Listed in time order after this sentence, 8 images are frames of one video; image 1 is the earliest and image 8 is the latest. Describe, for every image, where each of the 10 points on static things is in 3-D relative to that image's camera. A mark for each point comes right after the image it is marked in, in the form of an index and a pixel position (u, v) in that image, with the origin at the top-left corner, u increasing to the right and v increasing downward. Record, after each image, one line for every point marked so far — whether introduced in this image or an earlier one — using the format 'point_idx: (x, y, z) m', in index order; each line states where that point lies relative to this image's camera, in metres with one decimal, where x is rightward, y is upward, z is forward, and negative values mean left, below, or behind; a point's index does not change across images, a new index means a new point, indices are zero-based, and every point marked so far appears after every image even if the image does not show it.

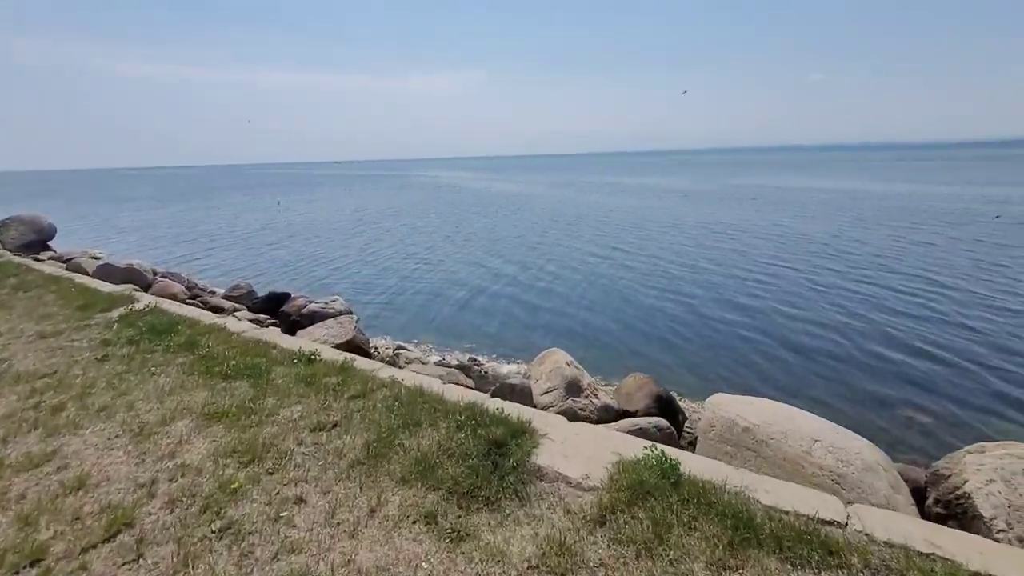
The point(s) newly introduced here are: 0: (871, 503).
0: (+3.6, -2.2, +6.8) m
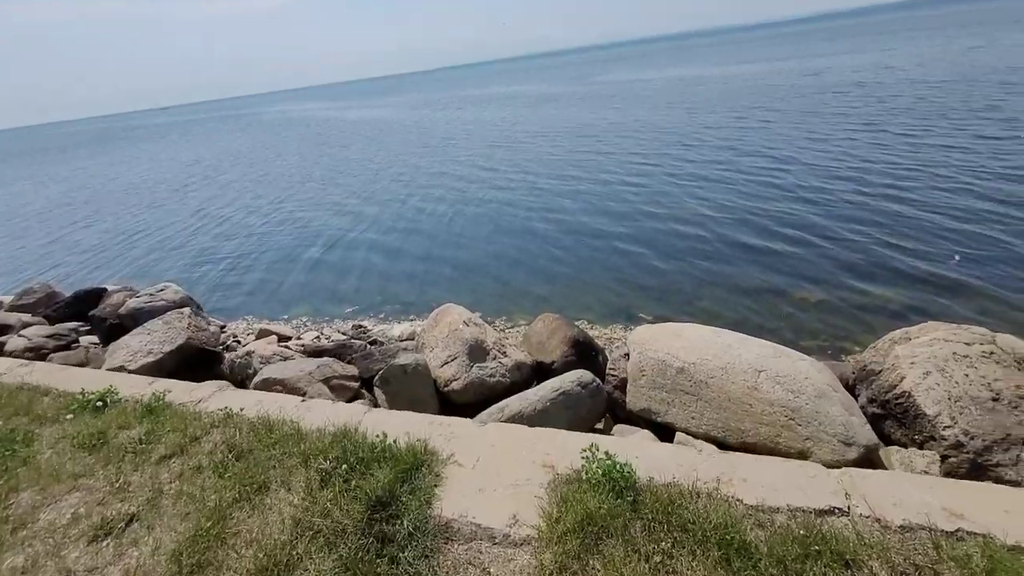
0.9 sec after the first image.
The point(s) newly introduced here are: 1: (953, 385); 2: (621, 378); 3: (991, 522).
0: (+2.9, -1.3, +5.9) m
1: (+4.8, -1.0, +7.1) m
2: (+1.3, -1.0, +7.6) m
3: (+2.9, -1.4, +4.1) m
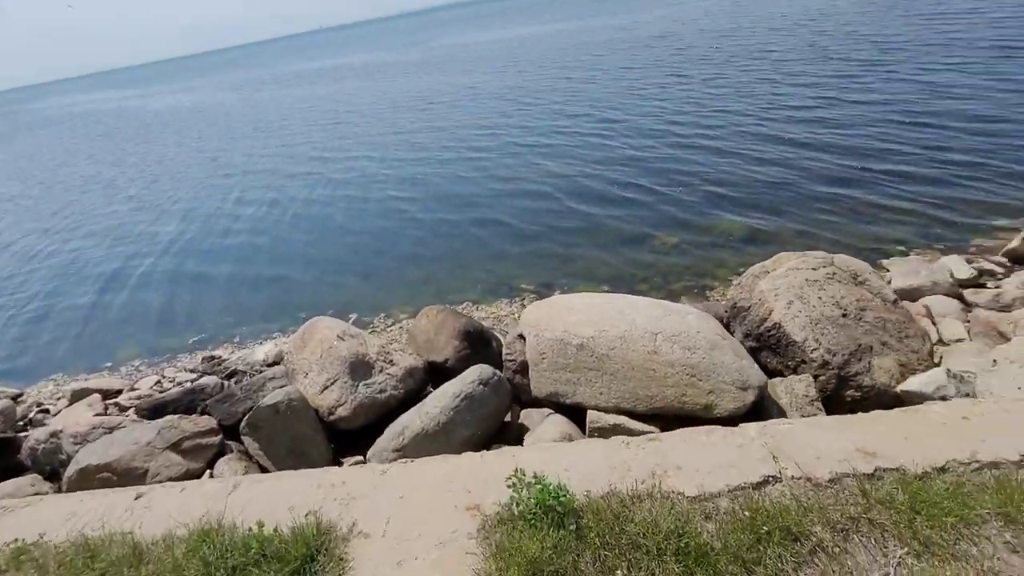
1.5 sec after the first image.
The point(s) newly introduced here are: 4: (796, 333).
0: (+2.0, -0.9, +6.0) m
1: (+3.5, -0.2, +7.5) m
2: (0.0, -0.8, +7.3) m
3: (+2.5, -1.1, +4.2) m
4: (+3.2, -0.5, +7.3) m
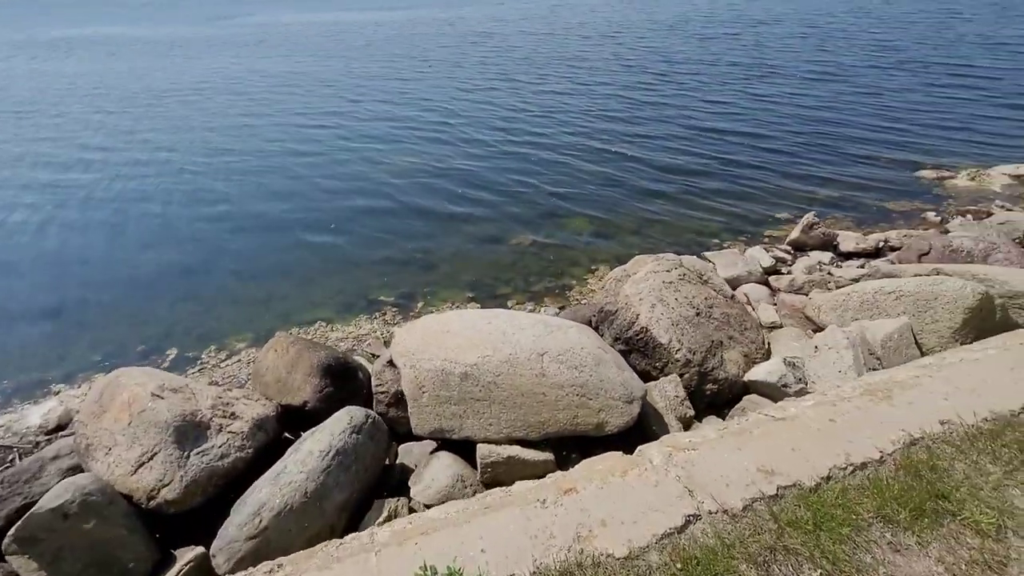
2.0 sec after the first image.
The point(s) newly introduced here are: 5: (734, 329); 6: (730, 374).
0: (+1.0, -1.1, +6.0) m
1: (+2.0, -0.2, +7.8) m
2: (-1.2, -1.1, +6.8) m
3: (+1.9, -1.2, +4.4) m
4: (+1.8, -0.5, +7.5) m
5: (+2.7, -0.4, +8.0) m
6: (+2.5, -0.9, +7.5) m
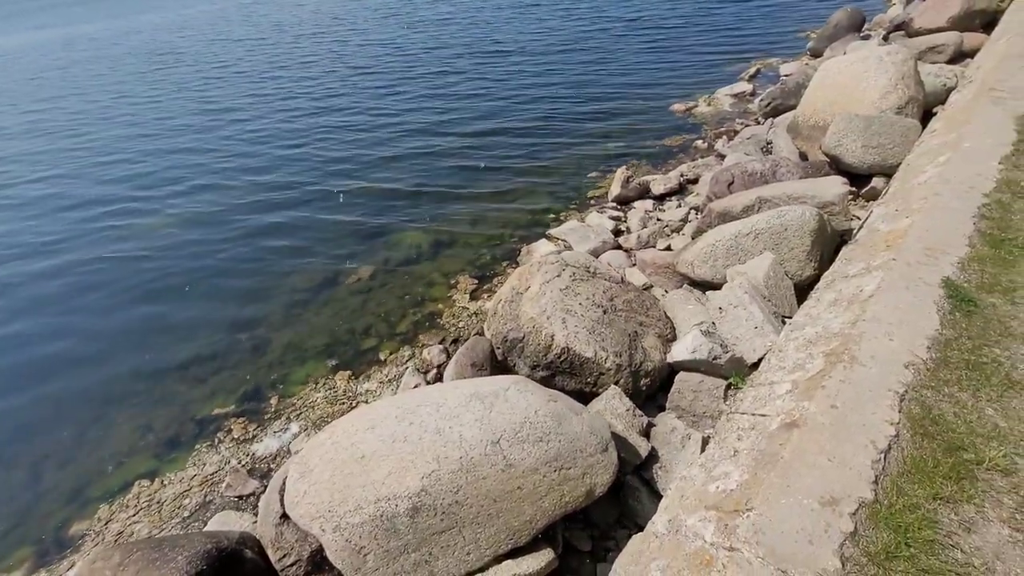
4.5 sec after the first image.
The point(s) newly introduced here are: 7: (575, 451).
0: (+0.7, -1.4, +5.3) m
1: (+0.8, -0.3, +7.3) m
2: (-1.5, -2.2, +5.4) m
3: (+2.1, -1.2, +4.1) m
4: (+0.8, -0.6, +7.0) m
5: (+1.5, -0.3, +7.7) m
6: (+1.6, -0.8, +7.2) m
7: (+0.5, -1.3, +5.5) m
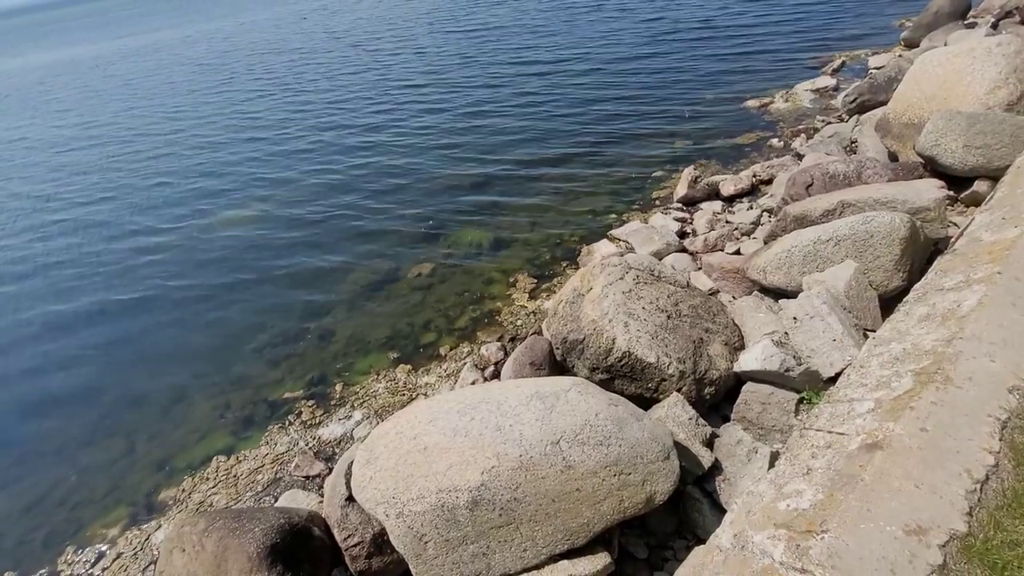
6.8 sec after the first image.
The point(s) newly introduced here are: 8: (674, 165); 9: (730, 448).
0: (+1.1, -1.4, +5.1) m
1: (+1.5, -0.4, +7.1) m
2: (-1.1, -2.1, +5.4) m
3: (+2.4, -1.2, +3.7) m
4: (+1.4, -0.7, +6.8) m
5: (+2.2, -0.4, +7.4) m
6: (+2.2, -0.9, +6.9) m
7: (+1.0, -1.3, +5.3) m
8: (+3.7, +2.6, +14.8) m
9: (+2.0, -1.5, +6.2) m
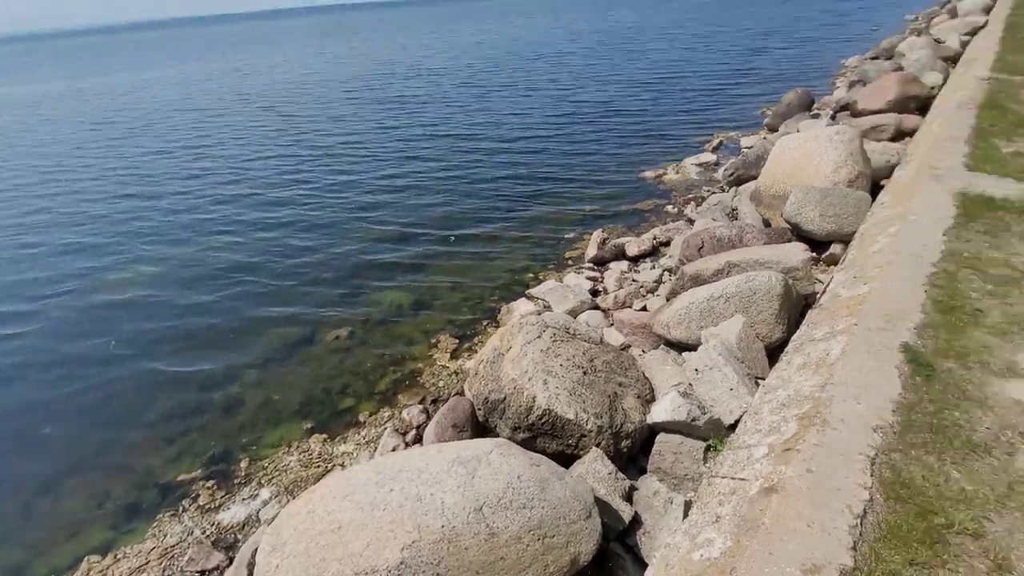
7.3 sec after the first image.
0: (+0.6, -1.9, +5.2) m
1: (+0.6, -1.0, +7.3) m
2: (-1.6, -2.7, +5.2) m
3: (+1.9, -1.6, +4.0) m
4: (+0.6, -1.3, +7.0) m
5: (+1.2, -1.0, +7.7) m
6: (+1.4, -1.5, +7.2) m
7: (+0.4, -1.9, +5.4) m
8: (+1.7, +1.4, +15.5) m
9: (+1.3, -2.0, +6.4) m
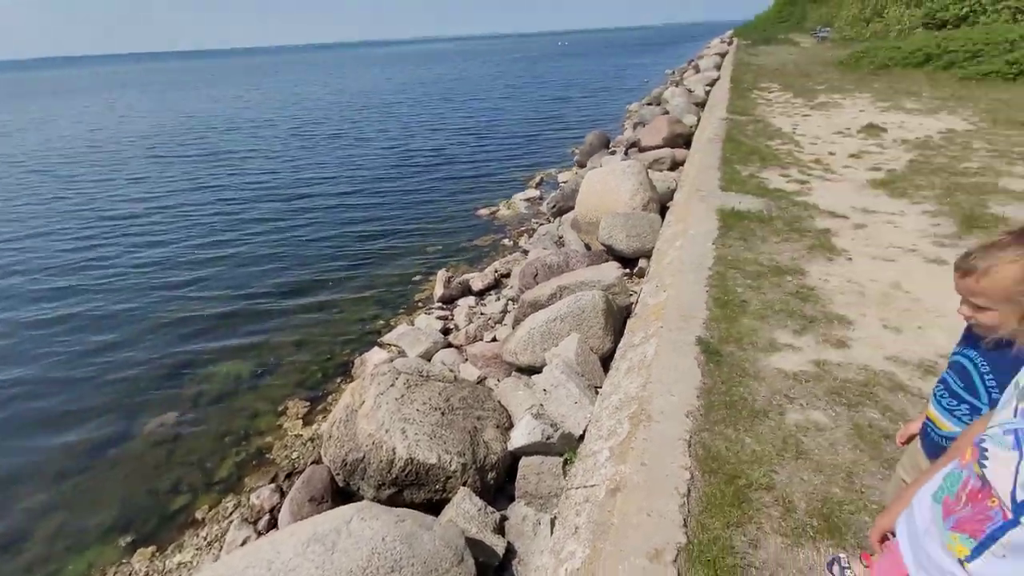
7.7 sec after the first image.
0: (-0.4, -2.2, +5.2) m
1: (-1.0, -1.5, +7.3) m
2: (-2.4, -3.3, +4.6) m
3: (+1.1, -1.6, +4.3) m
4: (-0.9, -1.7, +6.9) m
5: (-0.4, -1.4, +7.8) m
6: (-0.1, -1.8, +7.3) m
7: (-0.7, -2.2, +5.3) m
8: (-2.1, +0.4, +15.6) m
9: (+0.1, -2.3, +6.5) m
